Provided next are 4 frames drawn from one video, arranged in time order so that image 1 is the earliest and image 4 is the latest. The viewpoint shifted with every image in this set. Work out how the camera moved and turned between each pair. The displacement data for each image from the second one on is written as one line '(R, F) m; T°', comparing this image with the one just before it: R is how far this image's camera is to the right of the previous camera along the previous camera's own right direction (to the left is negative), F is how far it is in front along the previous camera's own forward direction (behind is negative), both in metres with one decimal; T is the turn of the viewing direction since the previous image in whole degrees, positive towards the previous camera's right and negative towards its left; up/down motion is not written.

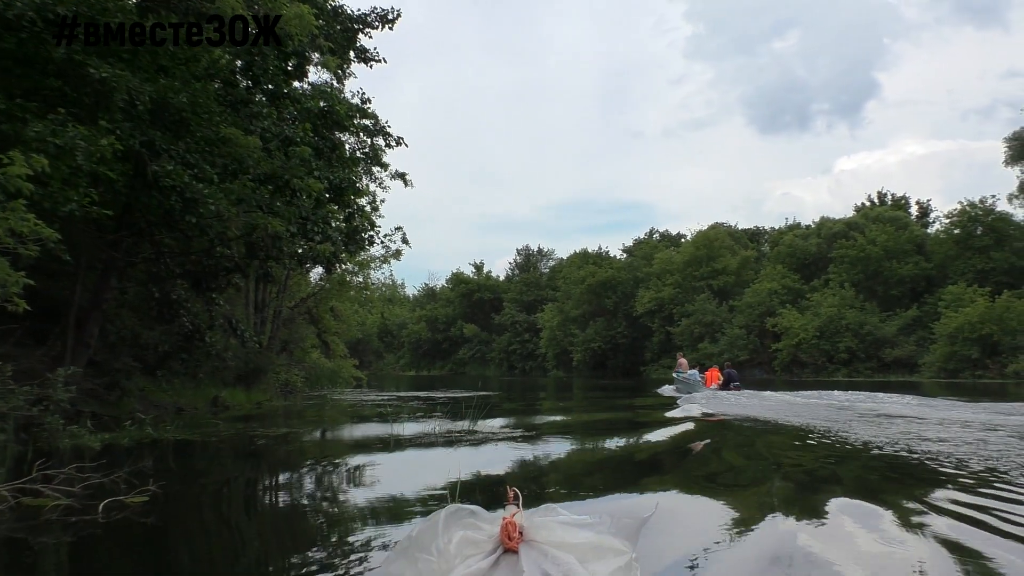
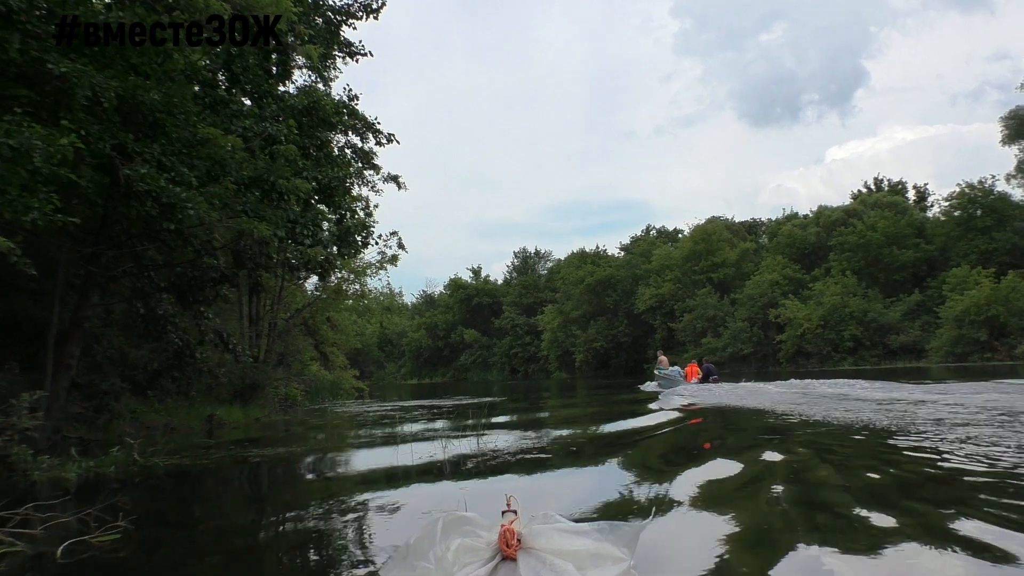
(-0.1, +0.5) m; 0°
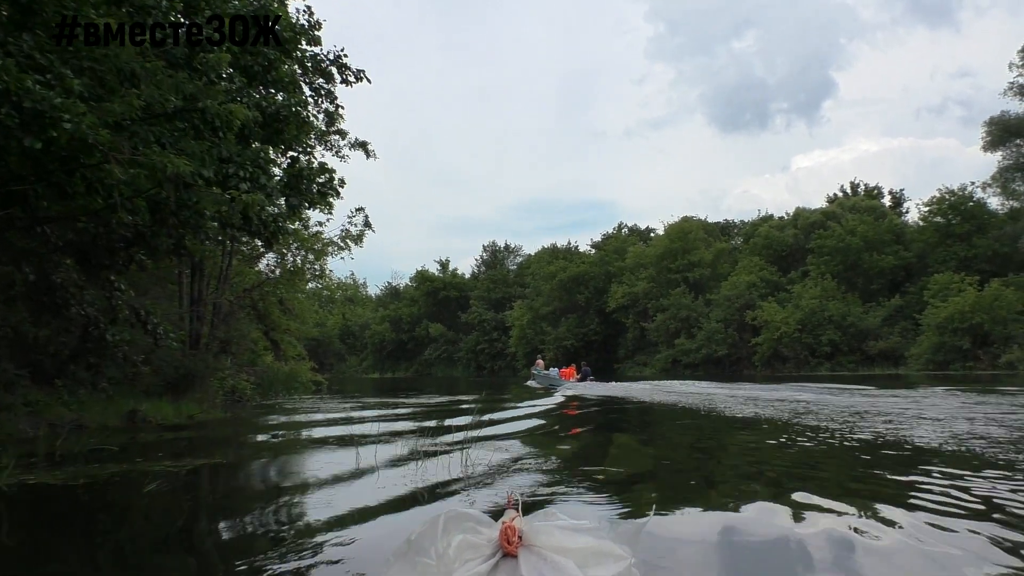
(-0.3, +1.9) m; +3°
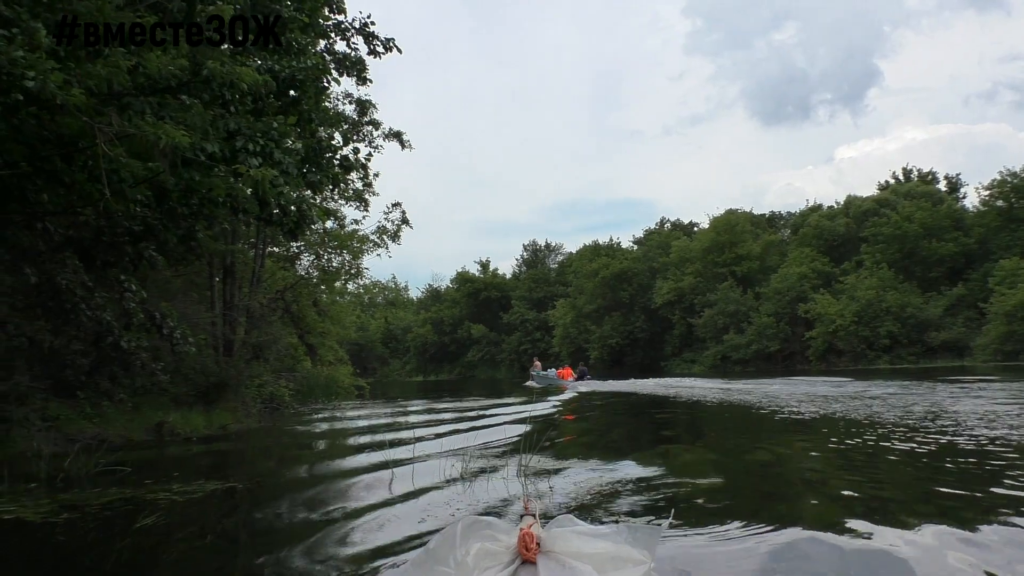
(-0.2, +0.4) m; -3°
